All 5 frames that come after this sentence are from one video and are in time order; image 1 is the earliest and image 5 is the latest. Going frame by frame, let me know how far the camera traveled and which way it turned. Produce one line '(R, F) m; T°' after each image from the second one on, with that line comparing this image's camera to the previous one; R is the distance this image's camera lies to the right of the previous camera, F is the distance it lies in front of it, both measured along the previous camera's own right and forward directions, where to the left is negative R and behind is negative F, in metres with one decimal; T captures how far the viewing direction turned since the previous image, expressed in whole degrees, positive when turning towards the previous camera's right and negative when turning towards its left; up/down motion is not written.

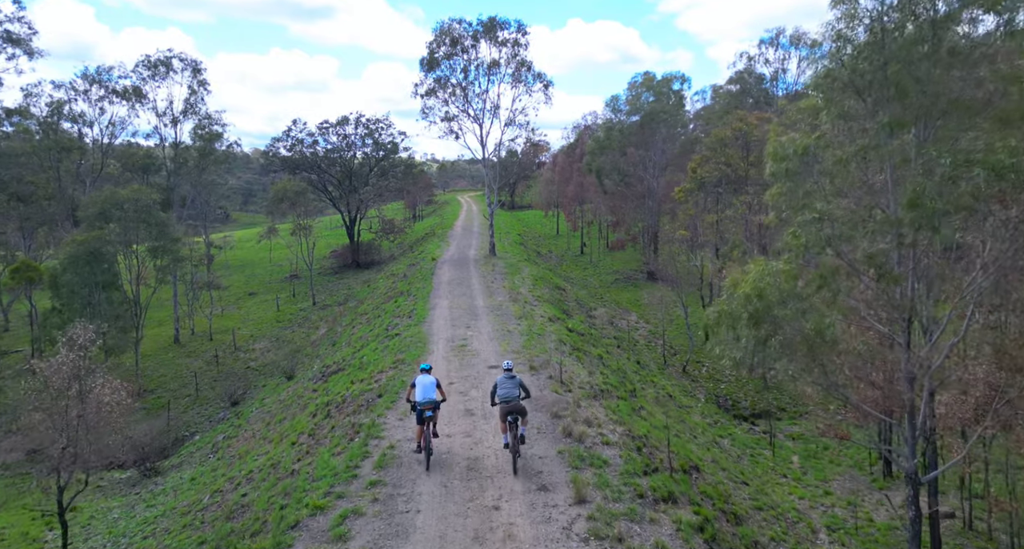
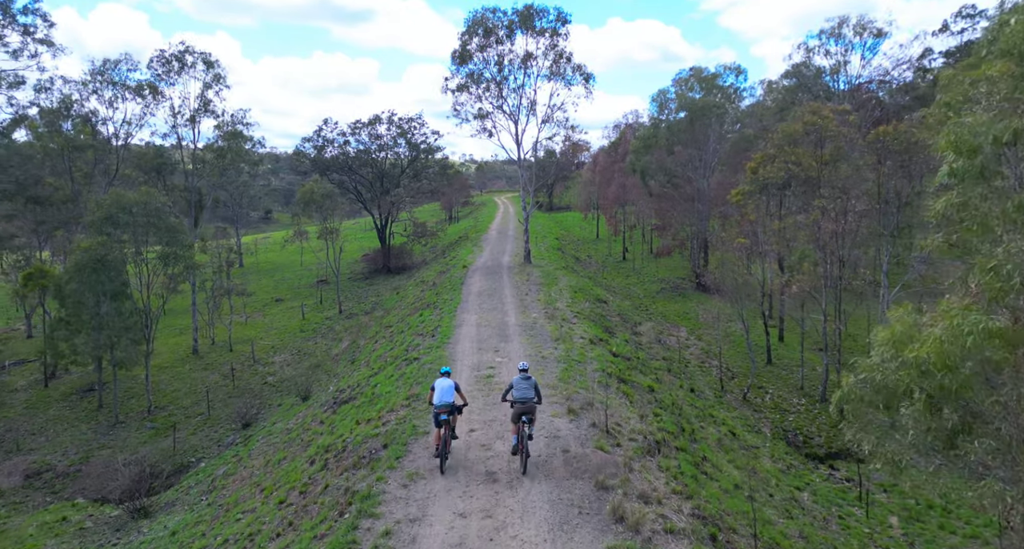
(+0.1, +3.5) m; -3°
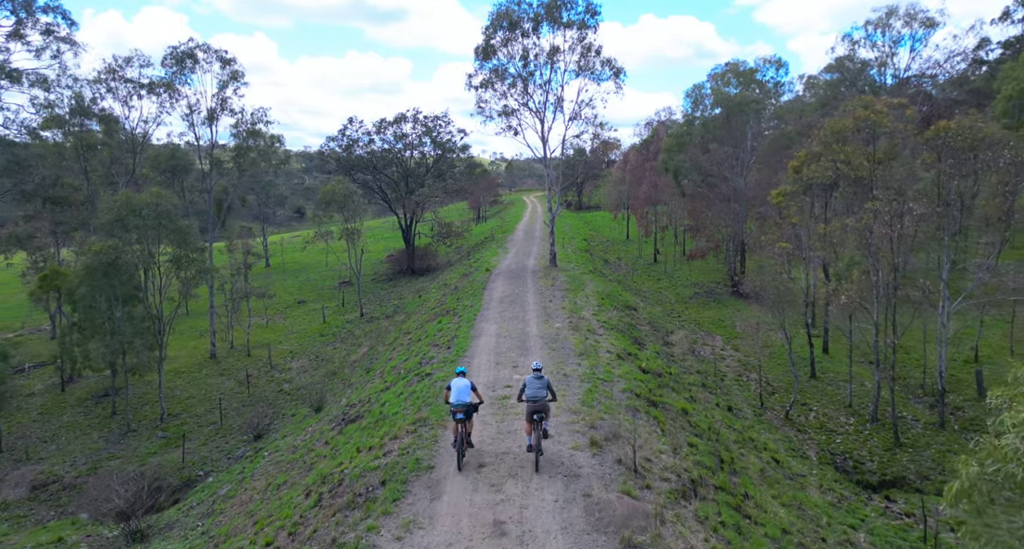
(+0.3, +1.9) m; -2°
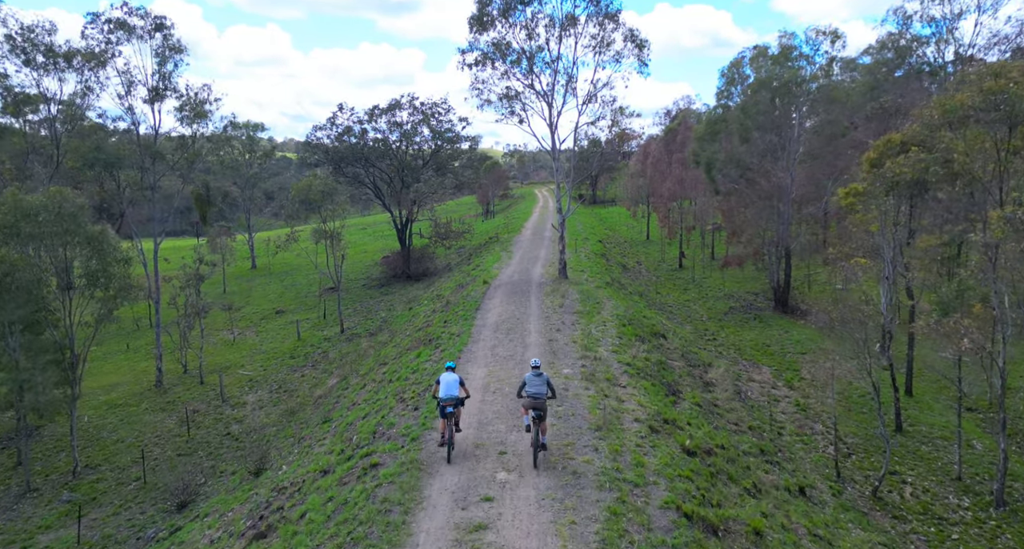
(+0.5, +7.1) m; -1°
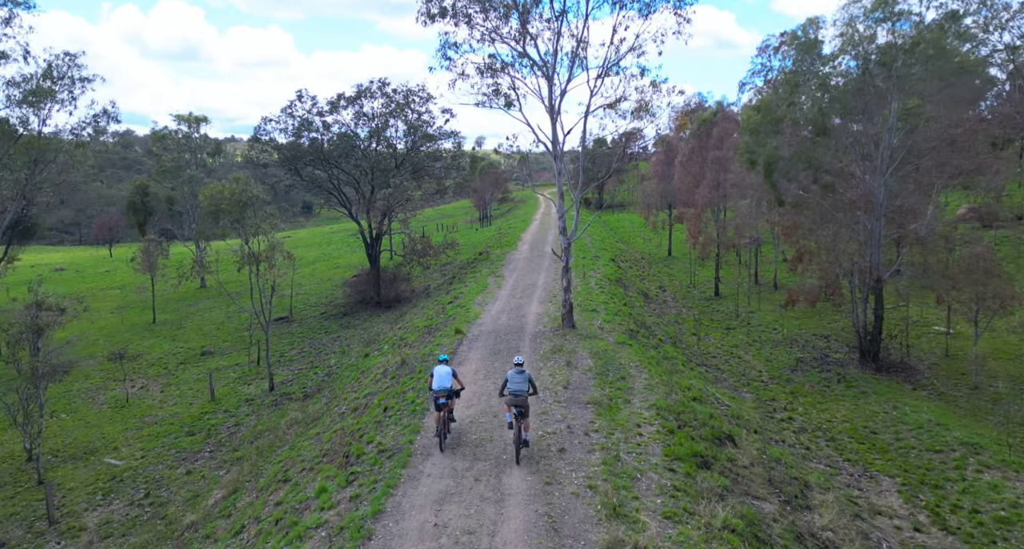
(+0.7, +11.4) m; 0°
